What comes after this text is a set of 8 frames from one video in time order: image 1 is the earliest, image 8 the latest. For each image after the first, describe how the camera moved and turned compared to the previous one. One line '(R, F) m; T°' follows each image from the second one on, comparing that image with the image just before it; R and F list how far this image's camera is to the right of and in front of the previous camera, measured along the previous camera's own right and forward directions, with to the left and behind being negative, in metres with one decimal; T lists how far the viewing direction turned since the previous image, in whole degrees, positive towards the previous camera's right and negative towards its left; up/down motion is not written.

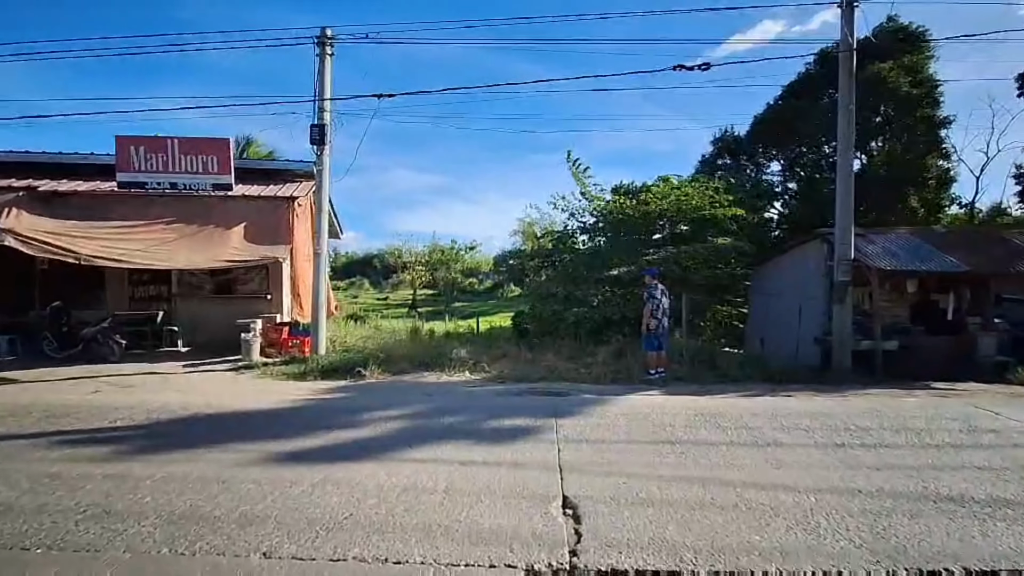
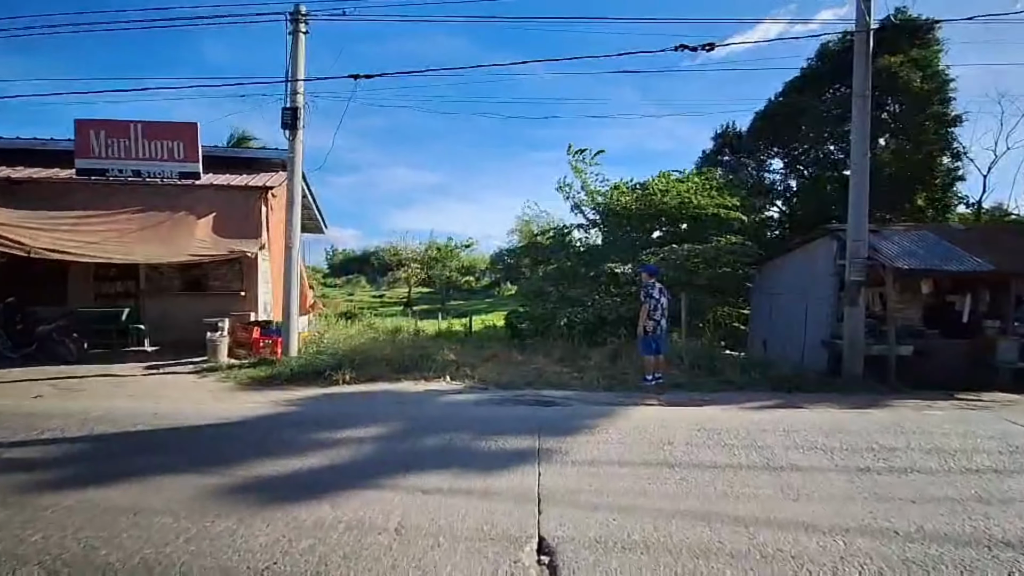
(+0.2, +0.6) m; 0°
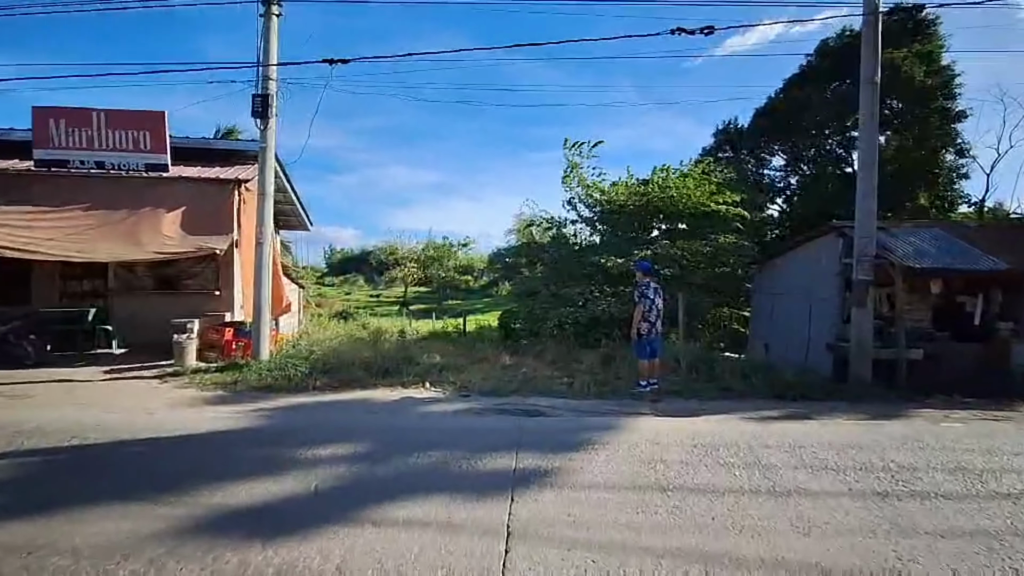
(+0.2, +0.5) m; 0°
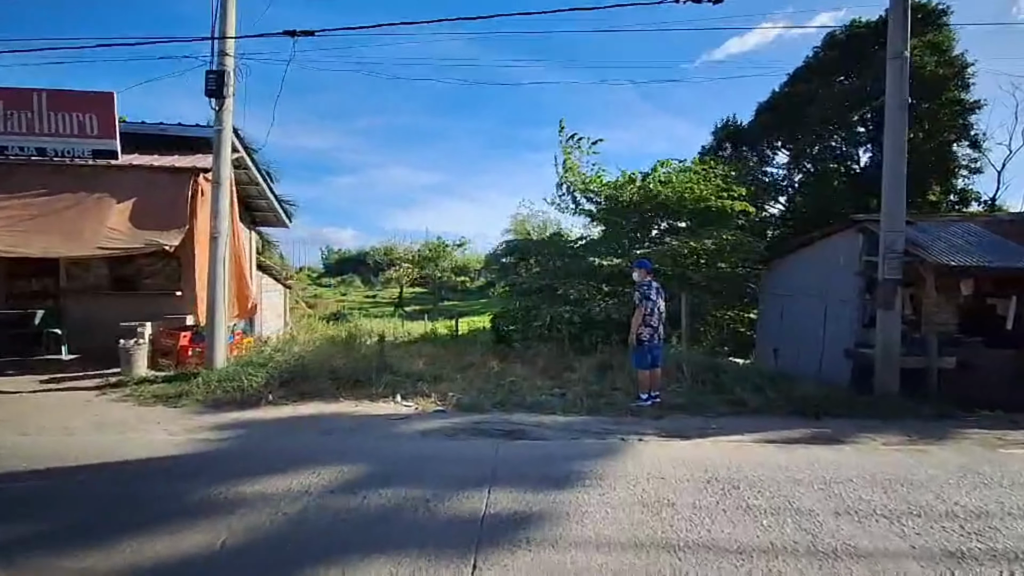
(+0.2, +0.8) m; 0°
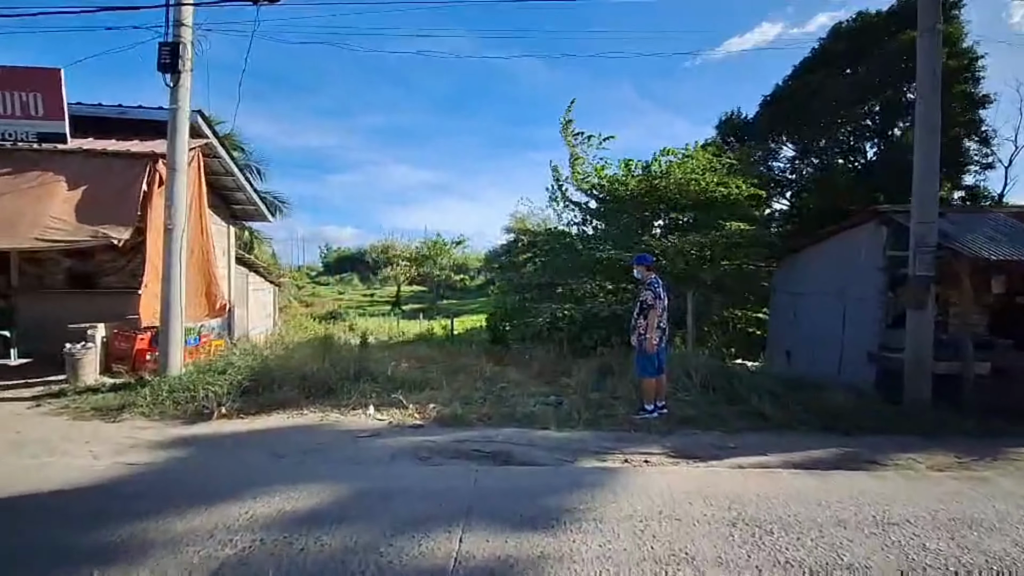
(+0.1, +0.7) m; 0°
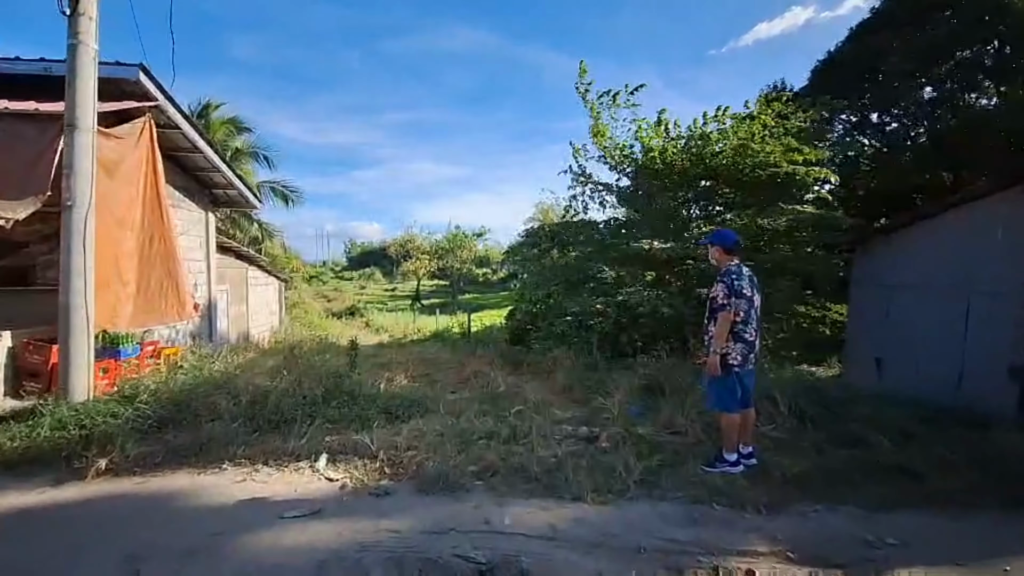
(+0.1, +1.6) m; -3°
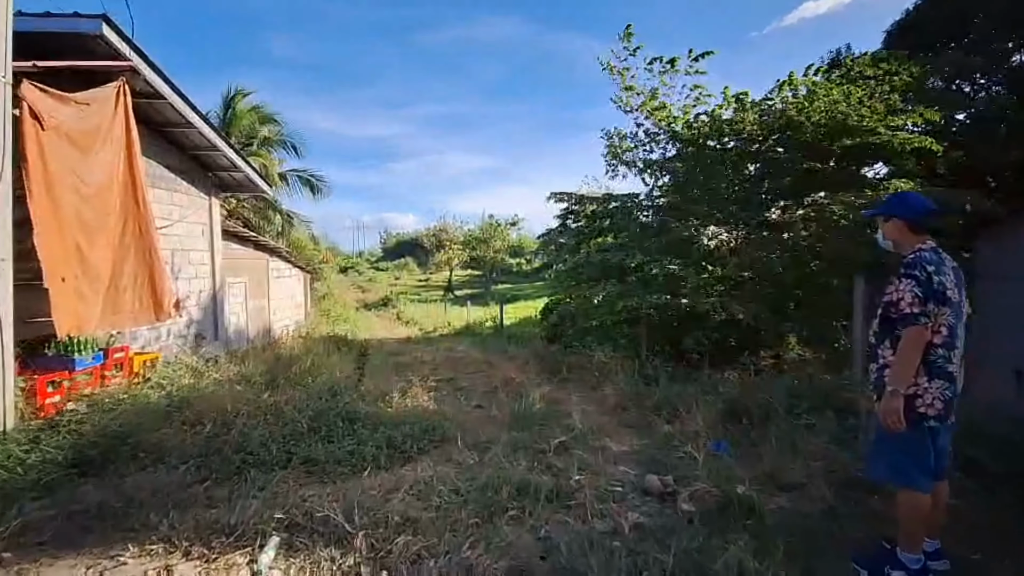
(0.0, +1.2) m; -4°
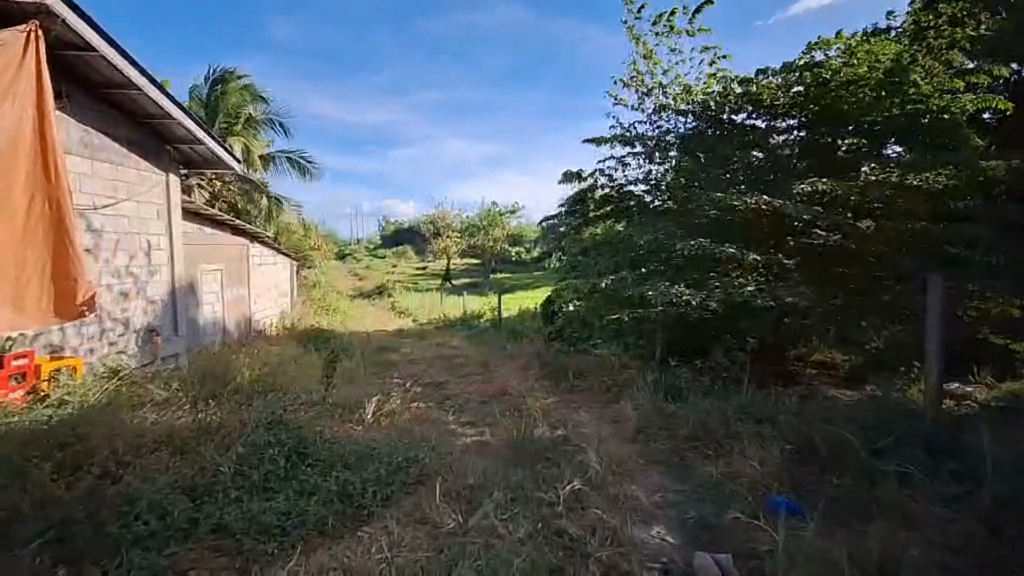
(0.0, +1.0) m; 0°
